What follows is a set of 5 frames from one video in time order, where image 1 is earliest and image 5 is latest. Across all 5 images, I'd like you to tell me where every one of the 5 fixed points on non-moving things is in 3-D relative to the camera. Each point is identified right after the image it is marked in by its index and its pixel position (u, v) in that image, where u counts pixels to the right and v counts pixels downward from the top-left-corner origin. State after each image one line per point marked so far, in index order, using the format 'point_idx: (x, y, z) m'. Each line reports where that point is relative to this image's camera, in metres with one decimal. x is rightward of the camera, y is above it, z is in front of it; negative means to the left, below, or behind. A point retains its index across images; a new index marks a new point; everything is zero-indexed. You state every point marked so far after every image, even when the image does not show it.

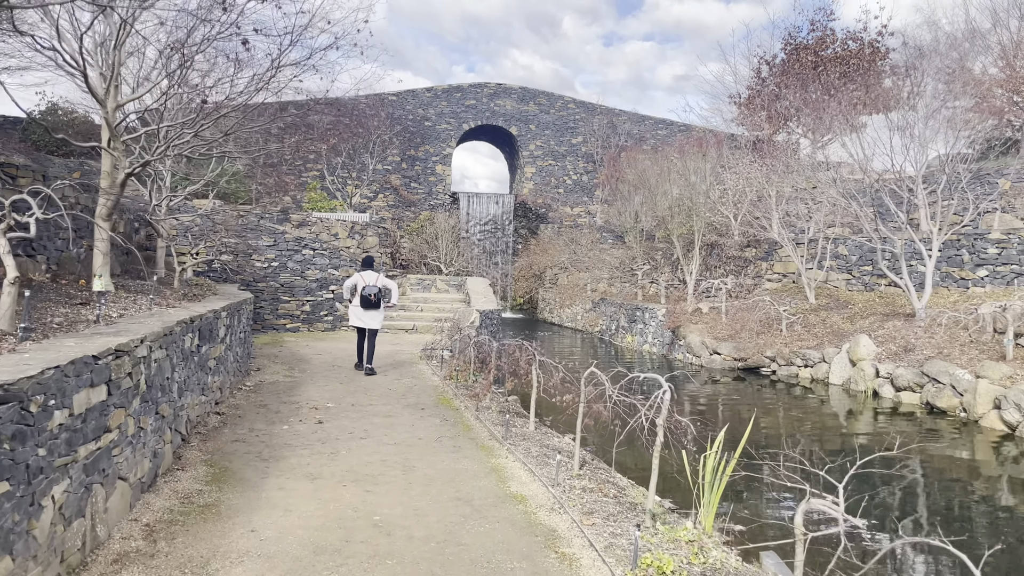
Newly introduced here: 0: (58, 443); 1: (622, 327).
0: (-1.9, -0.6, +2.5) m
1: (+2.5, -0.9, +13.4) m
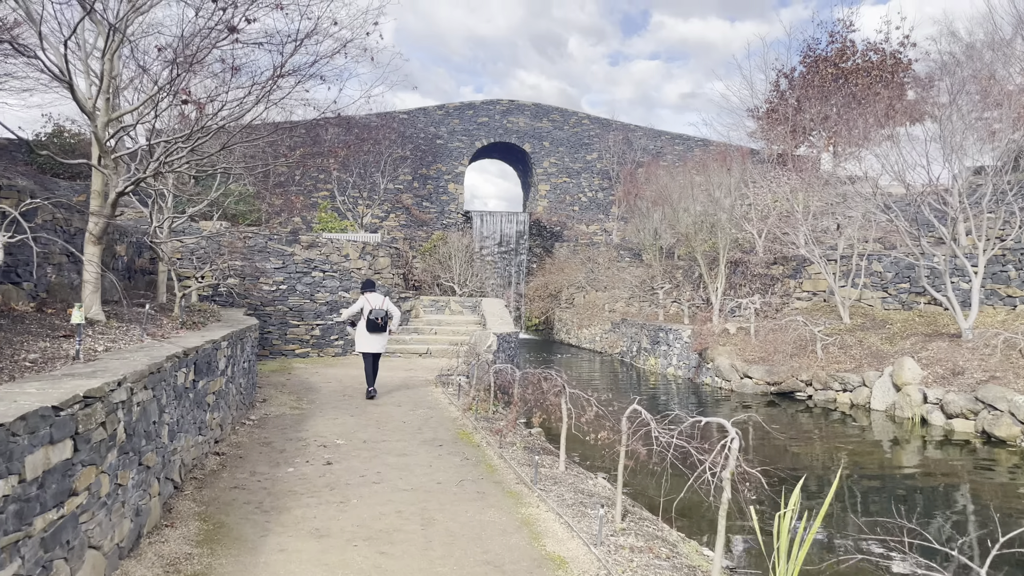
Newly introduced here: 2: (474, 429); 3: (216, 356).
0: (-1.7, -0.8, +2.0) m
1: (+2.9, -1.4, +12.9) m
2: (-0.4, -1.4, +5.8) m
3: (-2.5, -0.6, +4.9) m
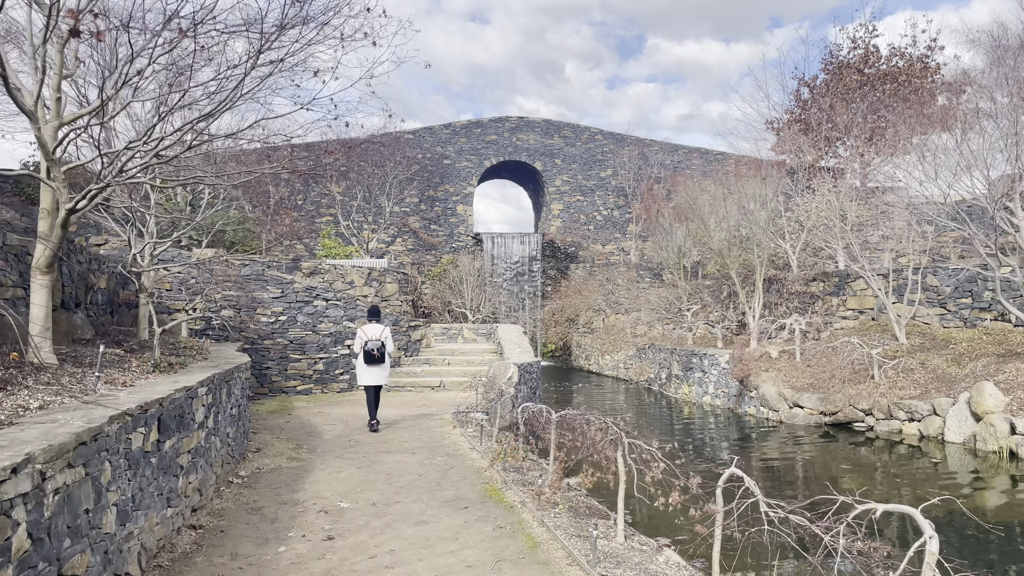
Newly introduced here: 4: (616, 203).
0: (-1.5, -0.9, +1.1) m
1: (+3.3, -1.8, +11.9) m
2: (-0.1, -1.6, +4.8) m
3: (-2.2, -0.8, +4.0) m
4: (+3.4, +2.8, +19.4) m
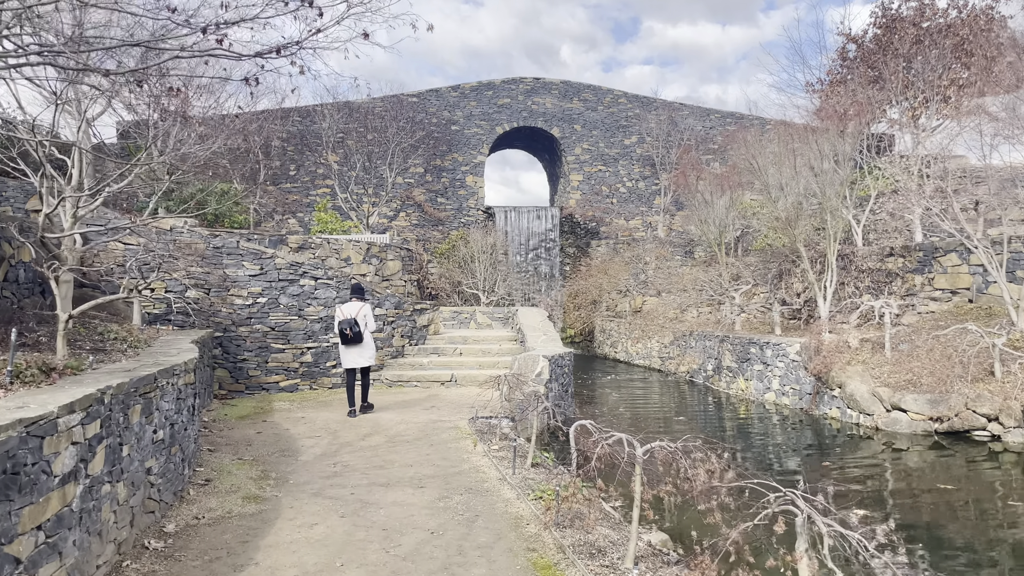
0: (-1.2, -0.8, -0.6) m
1: (+3.7, -1.4, +10.2) m
2: (+0.3, -1.4, +3.1) m
3: (-1.9, -0.6, +2.3) m
4: (+3.9, +3.4, +17.6) m
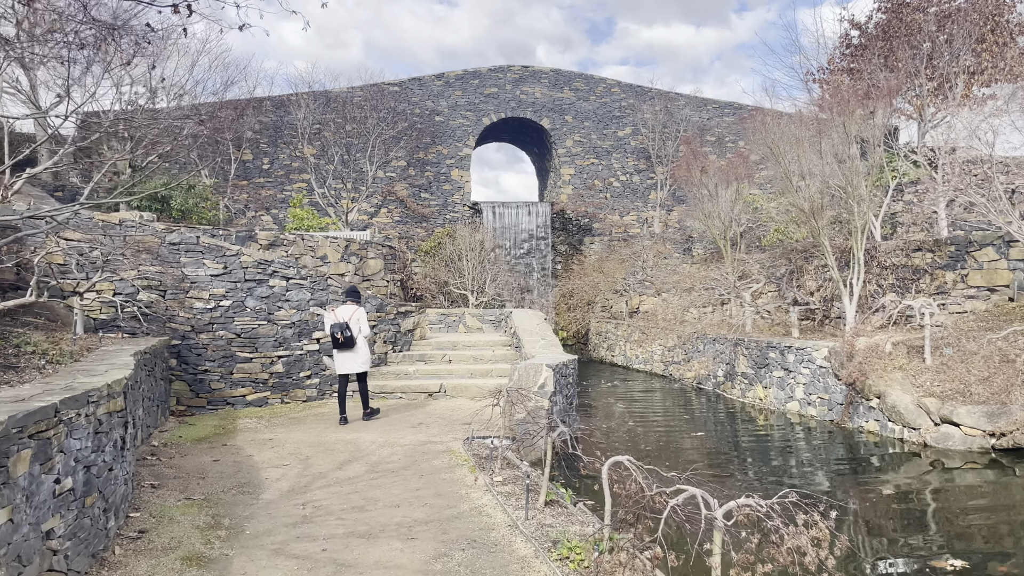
0: (-0.9, -0.8, -1.5) m
1: (+3.6, -1.4, +9.4) m
2: (+0.4, -1.4, +2.3) m
3: (-1.7, -0.7, +1.4) m
4: (+3.5, +3.4, +16.8) m
